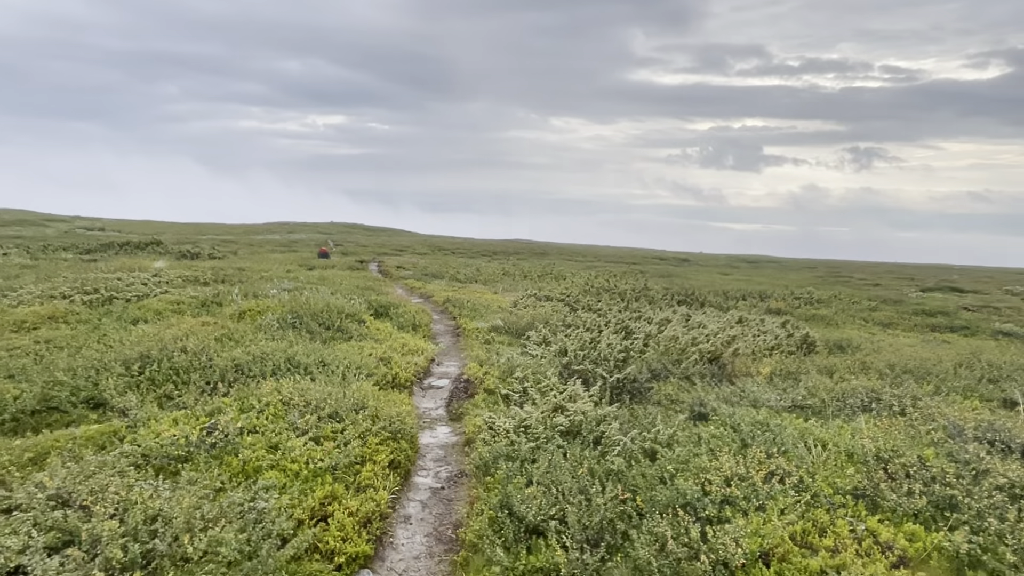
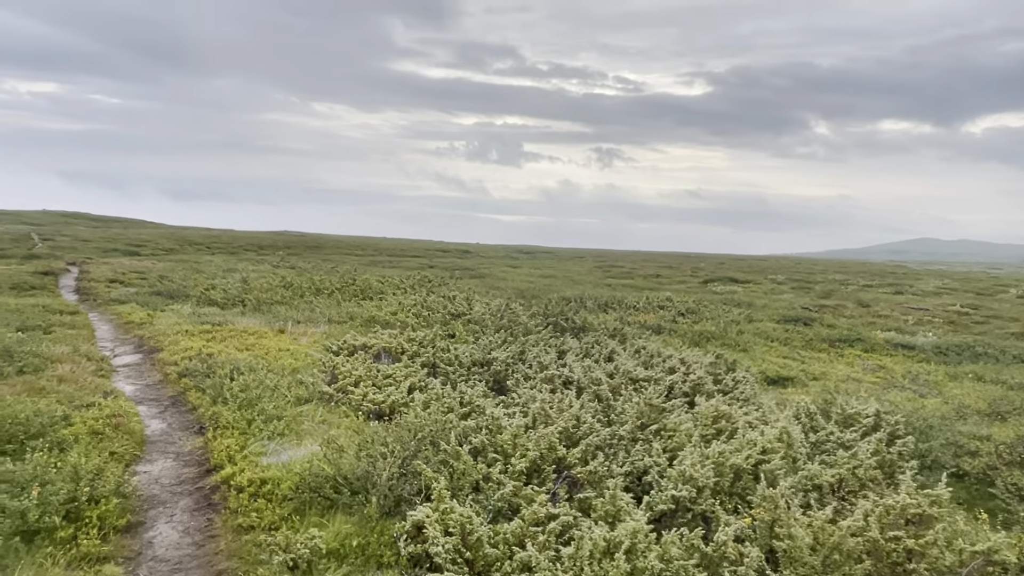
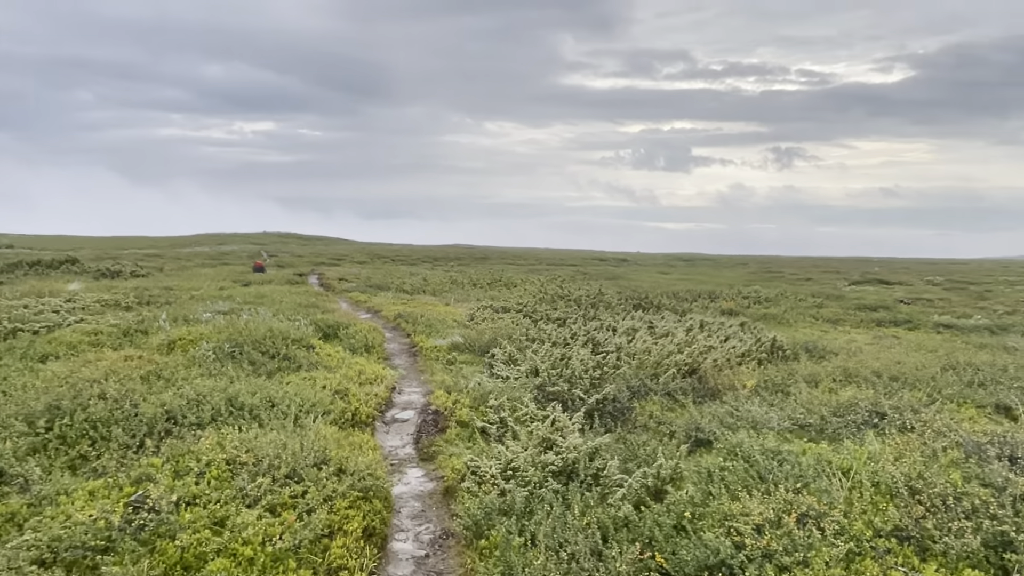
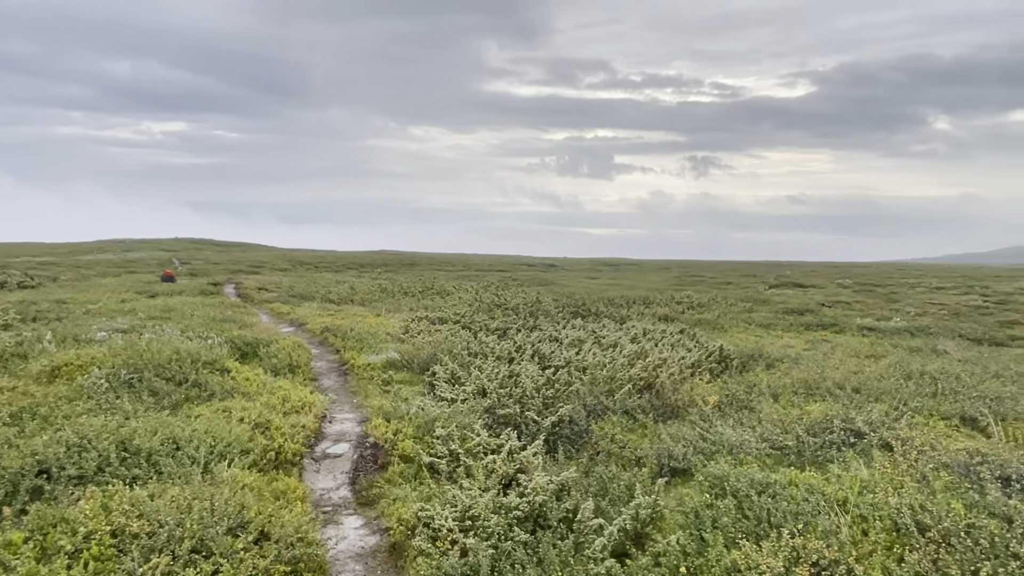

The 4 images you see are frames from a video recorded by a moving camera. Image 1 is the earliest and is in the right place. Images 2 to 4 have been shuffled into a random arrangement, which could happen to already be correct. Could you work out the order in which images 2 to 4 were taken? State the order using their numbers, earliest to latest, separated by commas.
3, 4, 2
